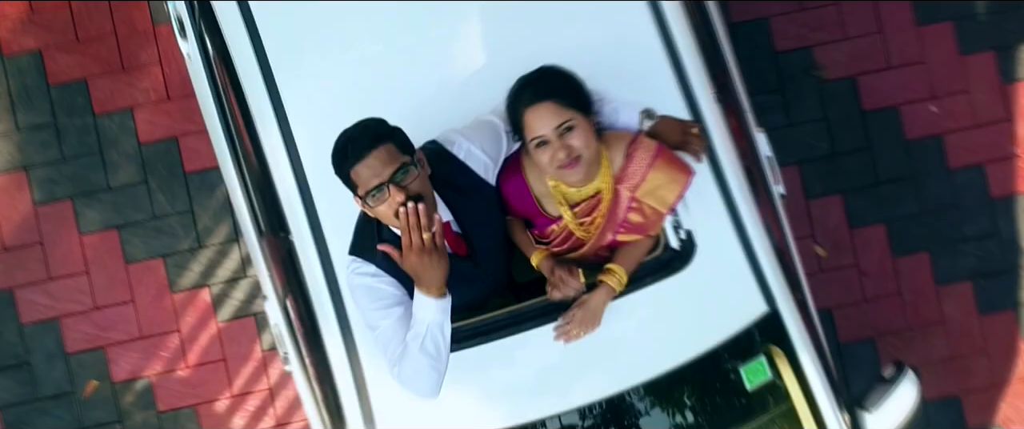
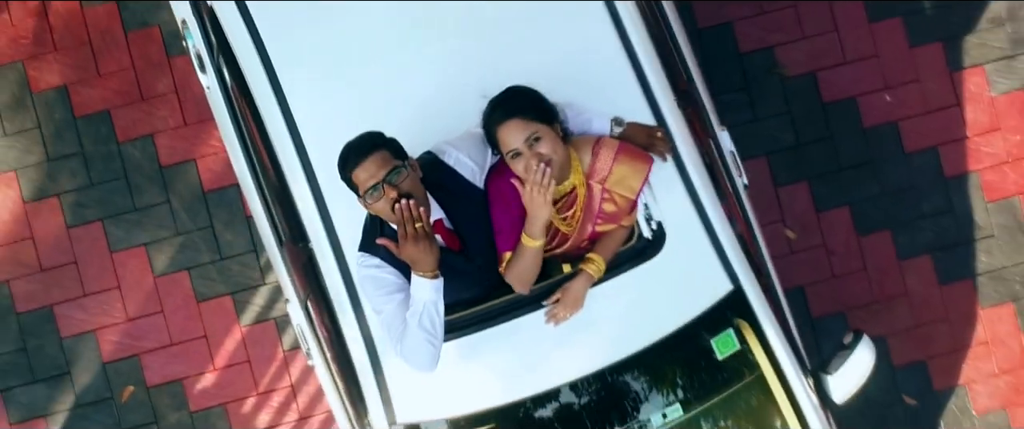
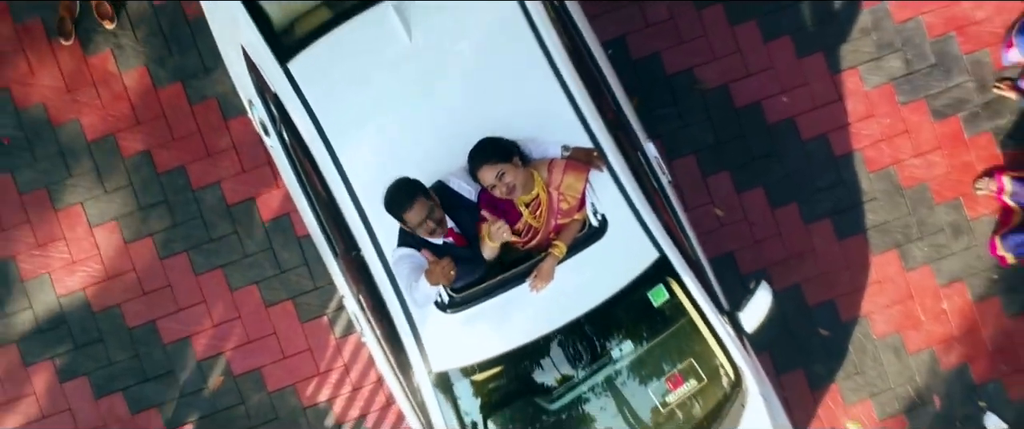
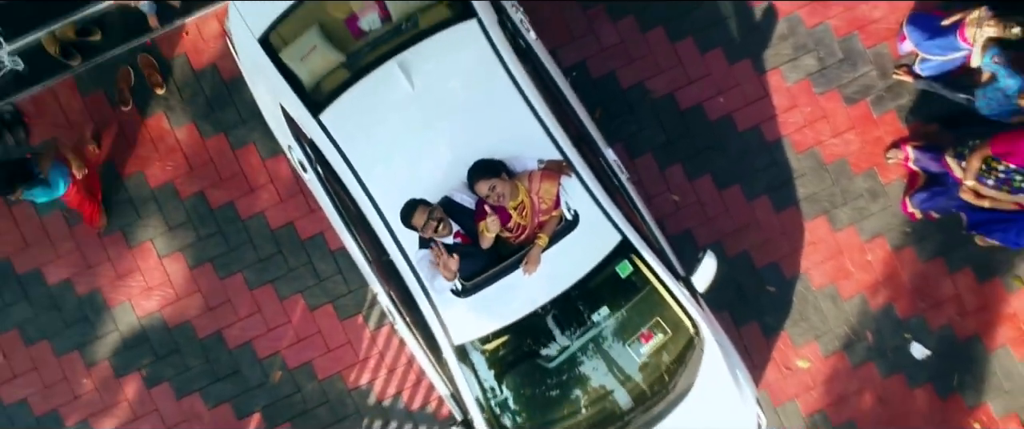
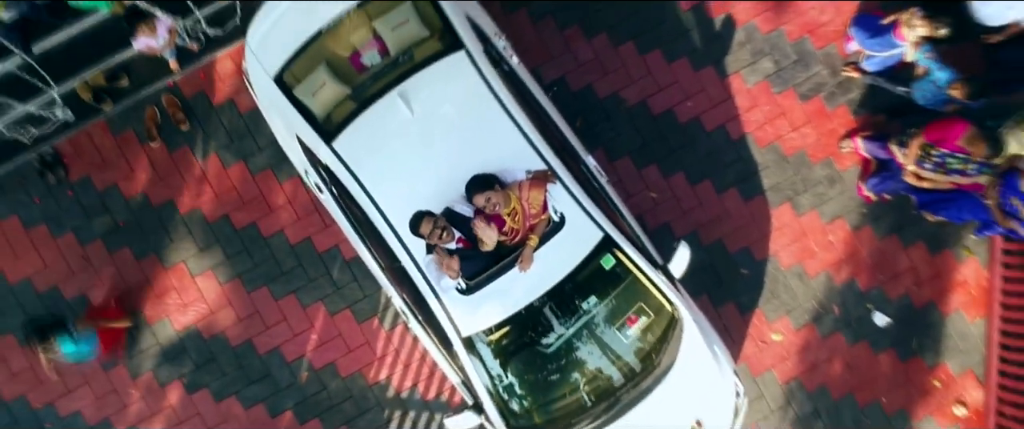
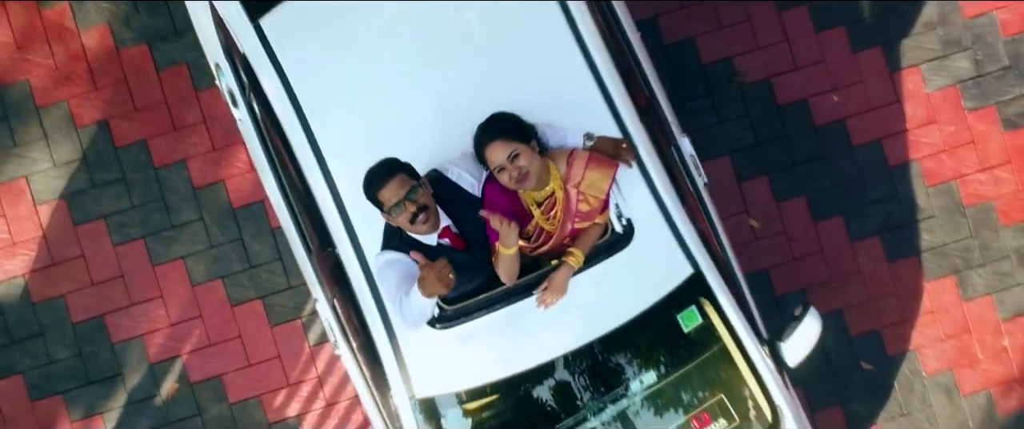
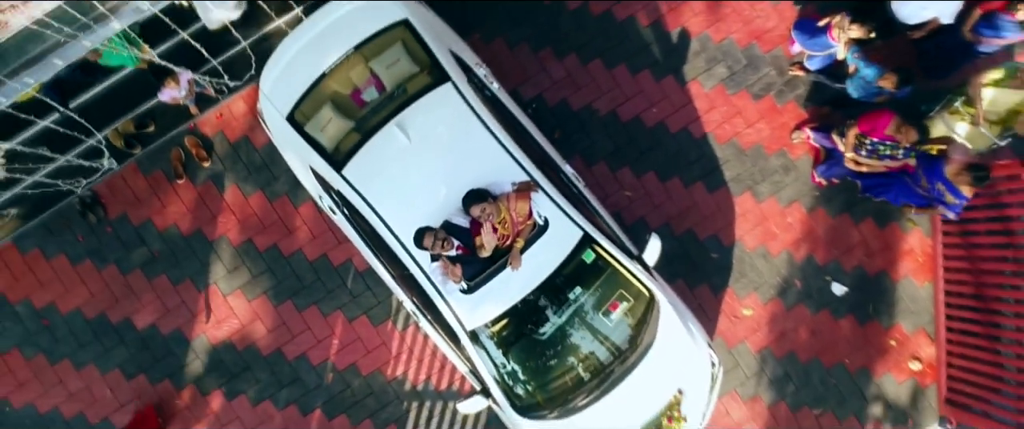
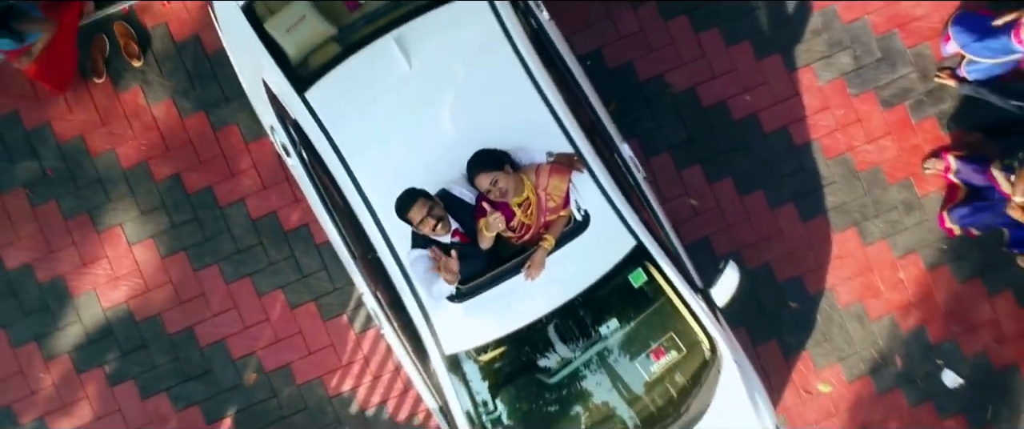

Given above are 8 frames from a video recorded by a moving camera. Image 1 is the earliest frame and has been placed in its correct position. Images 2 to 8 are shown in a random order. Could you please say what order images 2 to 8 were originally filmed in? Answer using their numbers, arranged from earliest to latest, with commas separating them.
2, 6, 3, 8, 4, 5, 7
